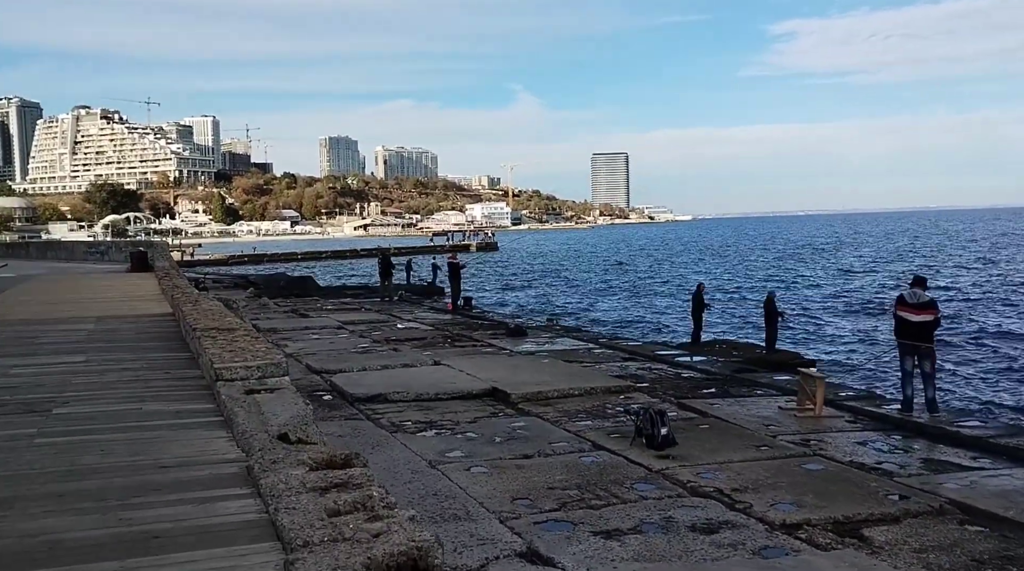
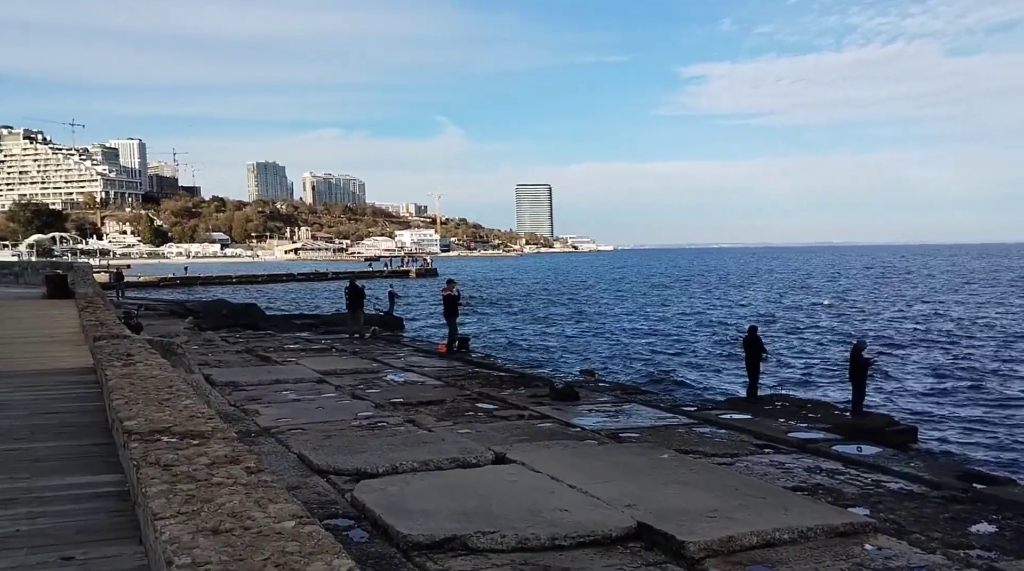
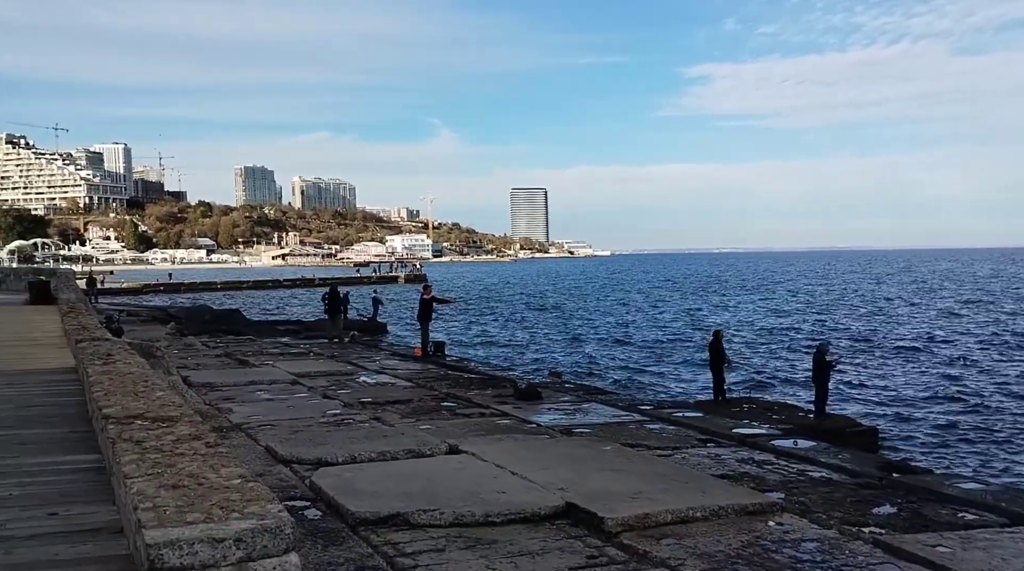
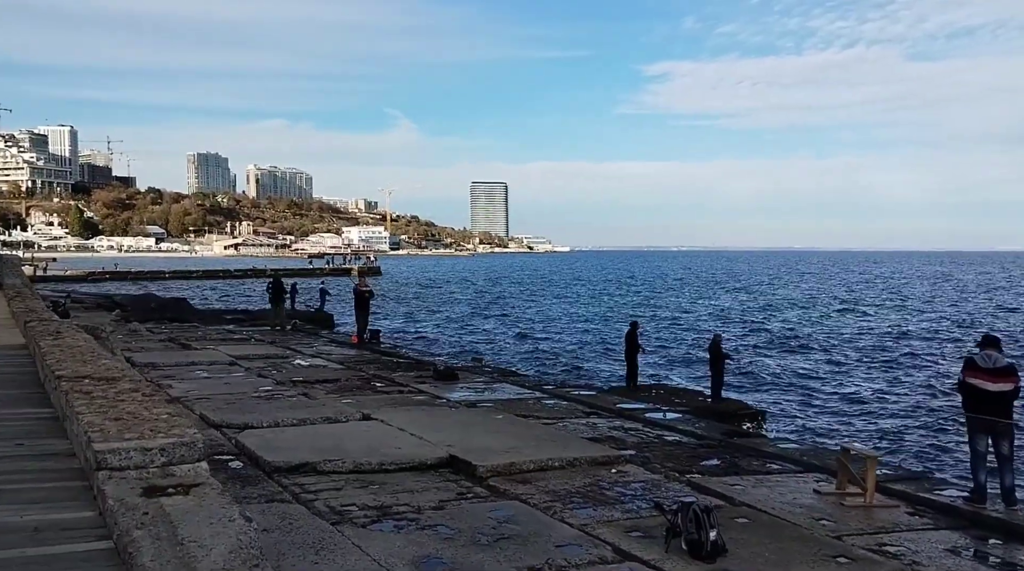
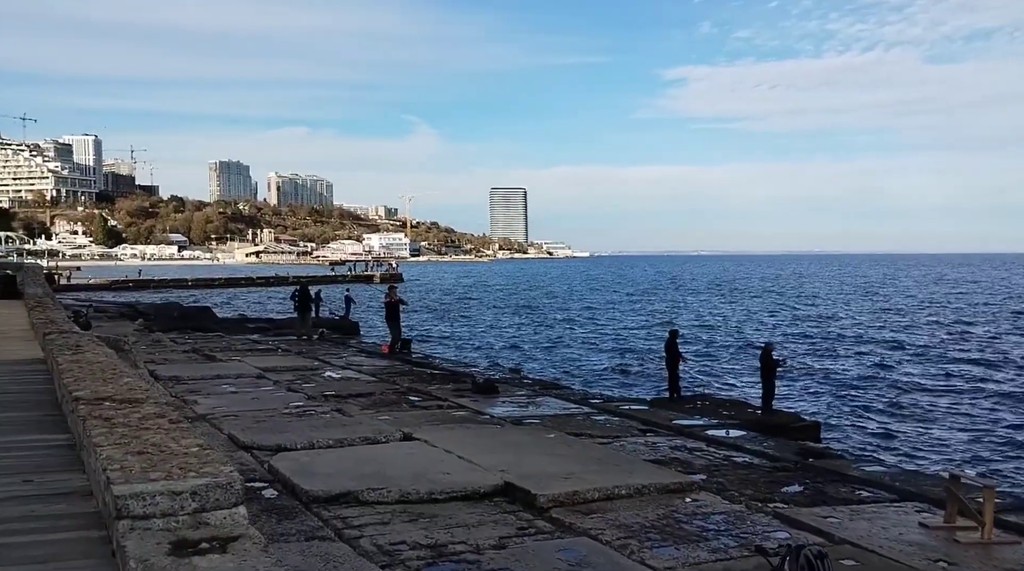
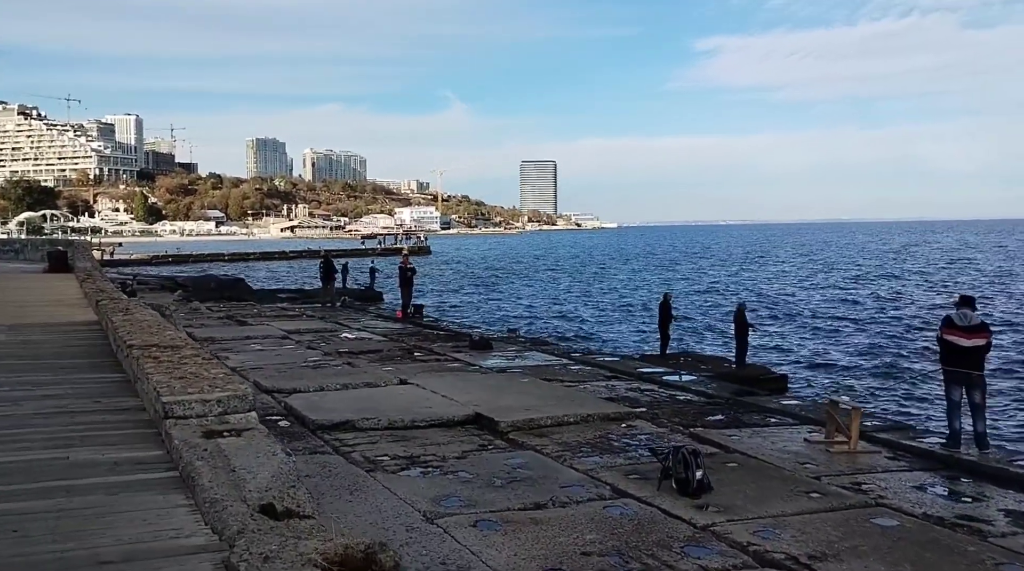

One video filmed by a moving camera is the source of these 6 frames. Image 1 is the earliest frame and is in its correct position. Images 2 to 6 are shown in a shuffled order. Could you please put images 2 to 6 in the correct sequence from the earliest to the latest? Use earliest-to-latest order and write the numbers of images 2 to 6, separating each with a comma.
6, 4, 5, 3, 2
